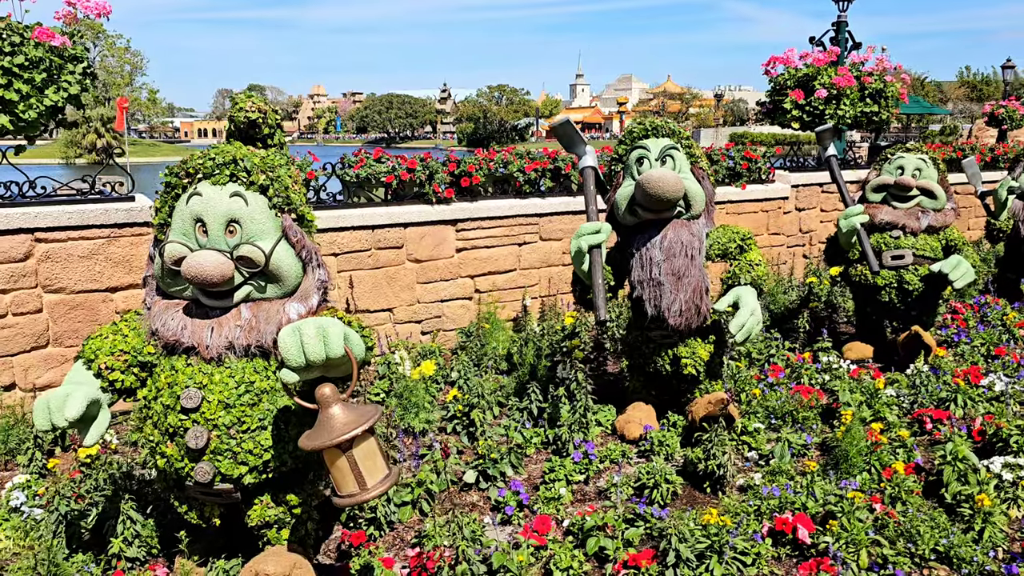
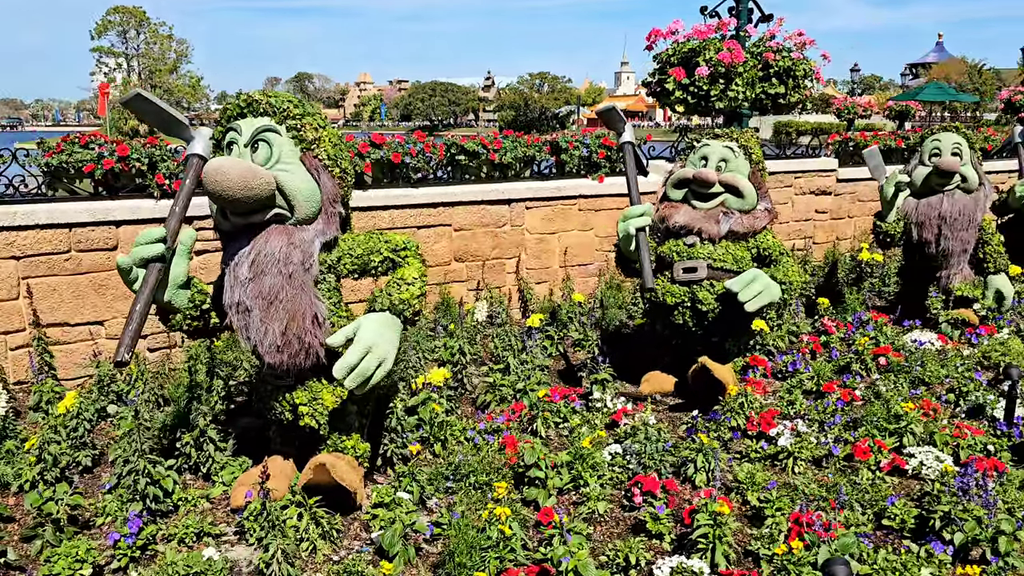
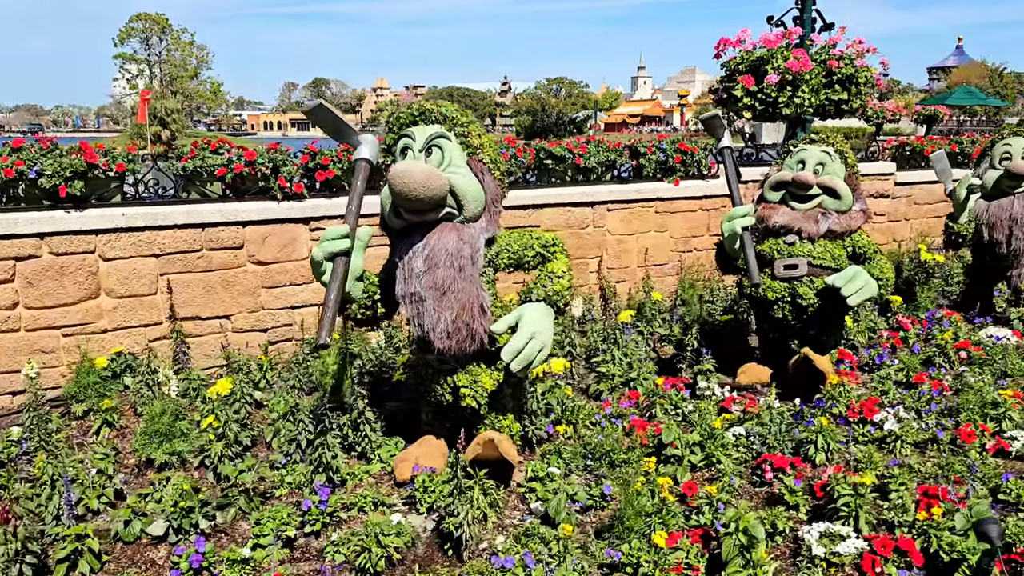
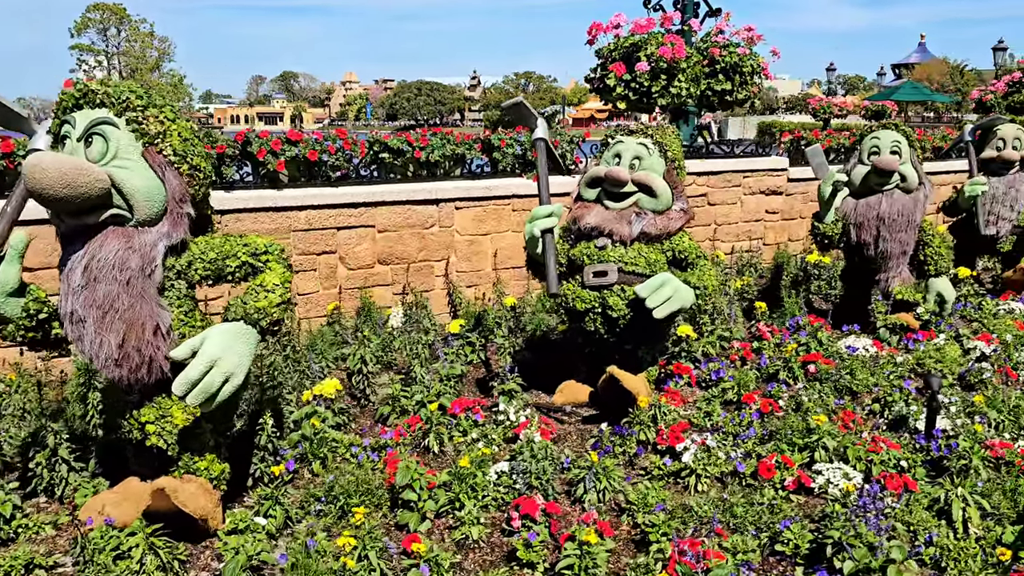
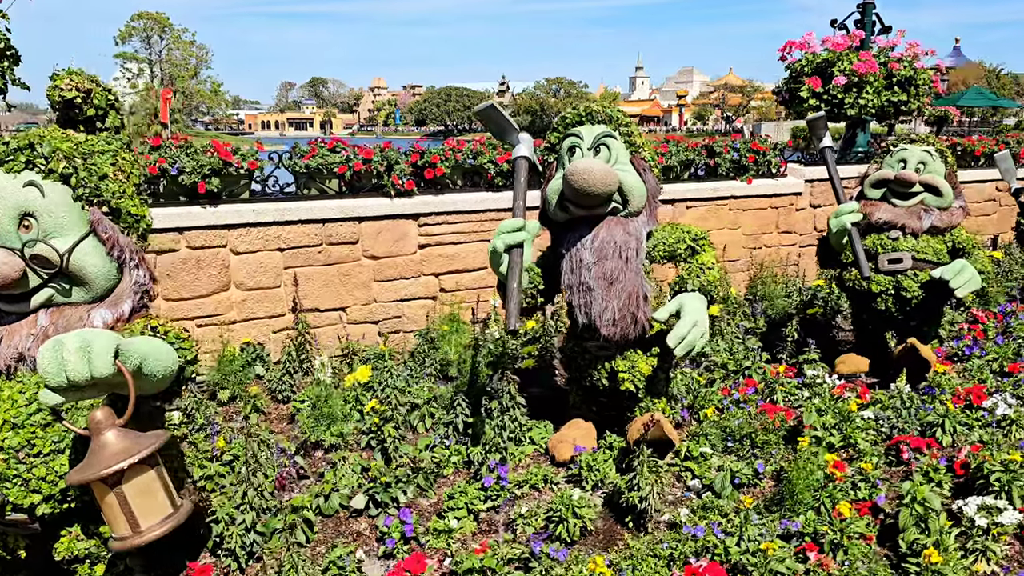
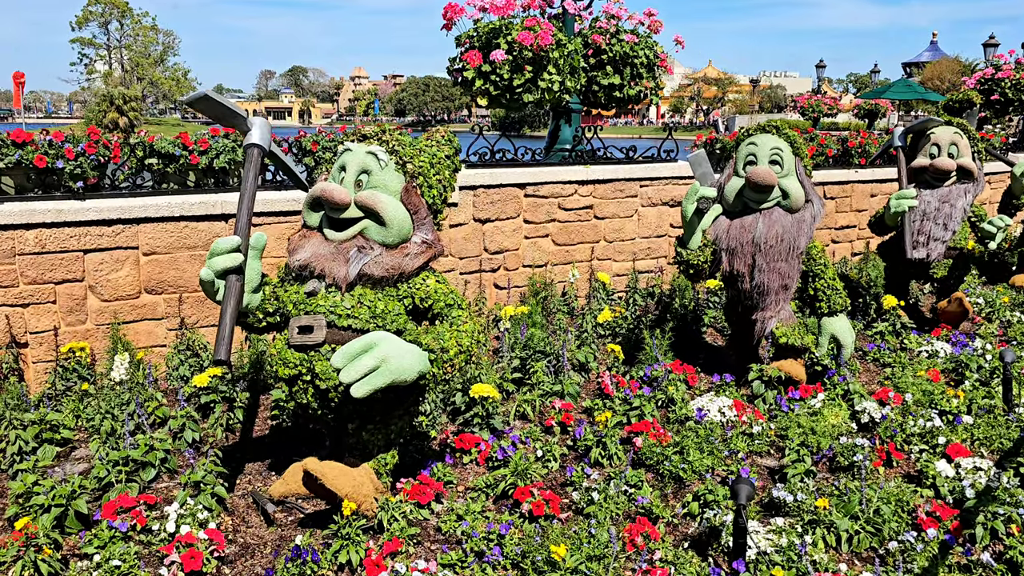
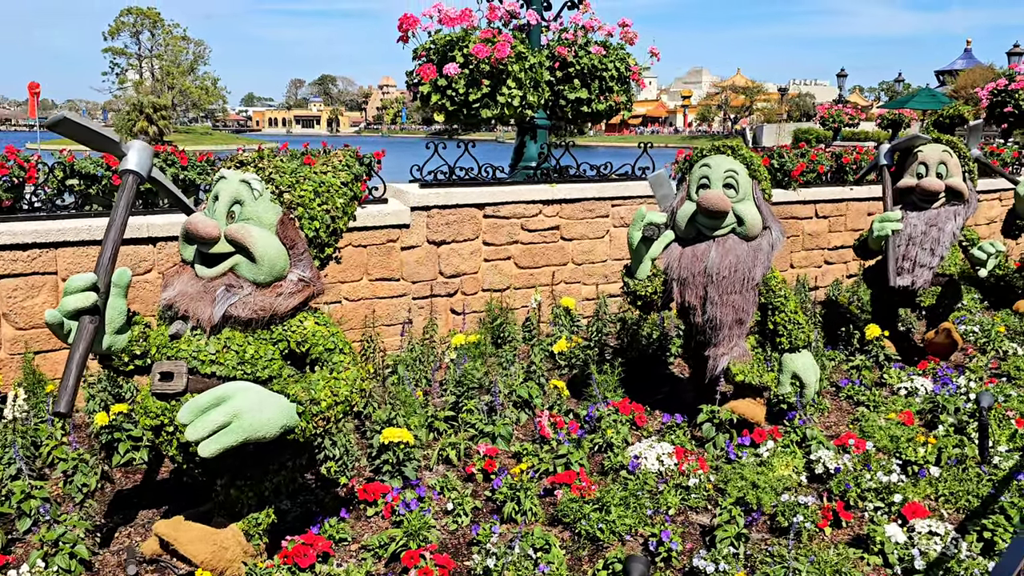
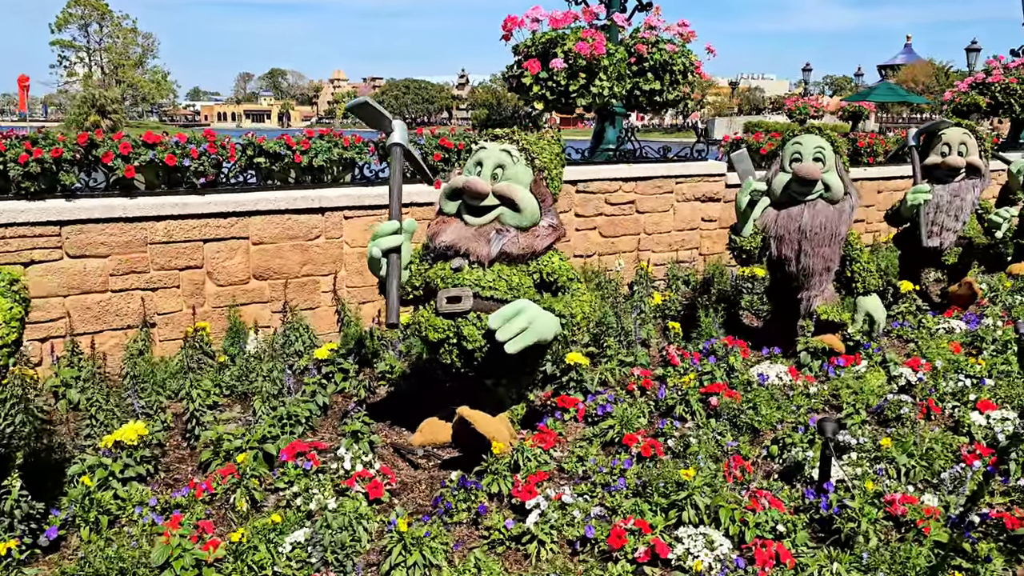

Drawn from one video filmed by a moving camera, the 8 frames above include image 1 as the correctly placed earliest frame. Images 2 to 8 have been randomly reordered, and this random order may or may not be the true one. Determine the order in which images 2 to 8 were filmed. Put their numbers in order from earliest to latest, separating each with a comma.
5, 3, 2, 4, 8, 6, 7
